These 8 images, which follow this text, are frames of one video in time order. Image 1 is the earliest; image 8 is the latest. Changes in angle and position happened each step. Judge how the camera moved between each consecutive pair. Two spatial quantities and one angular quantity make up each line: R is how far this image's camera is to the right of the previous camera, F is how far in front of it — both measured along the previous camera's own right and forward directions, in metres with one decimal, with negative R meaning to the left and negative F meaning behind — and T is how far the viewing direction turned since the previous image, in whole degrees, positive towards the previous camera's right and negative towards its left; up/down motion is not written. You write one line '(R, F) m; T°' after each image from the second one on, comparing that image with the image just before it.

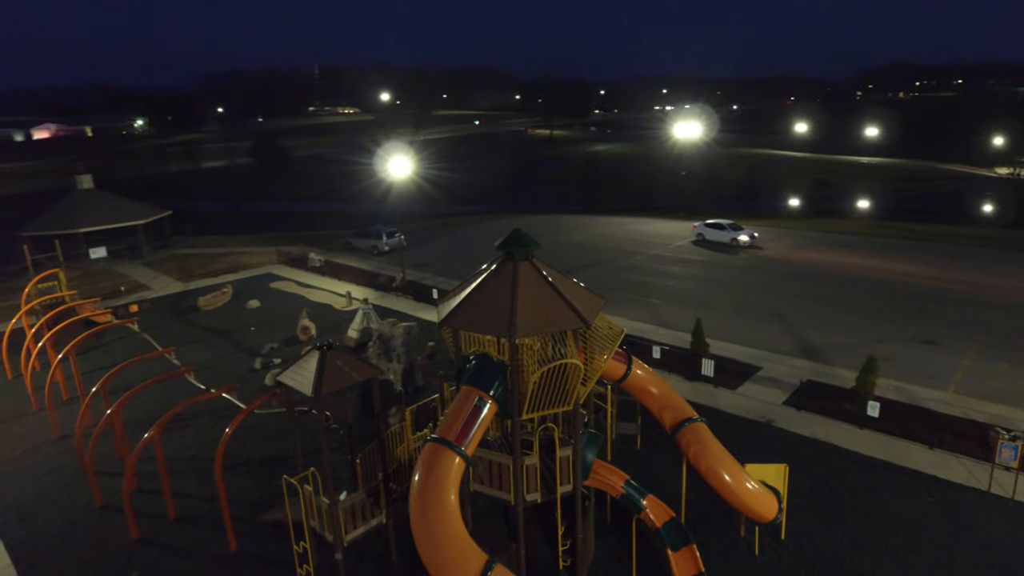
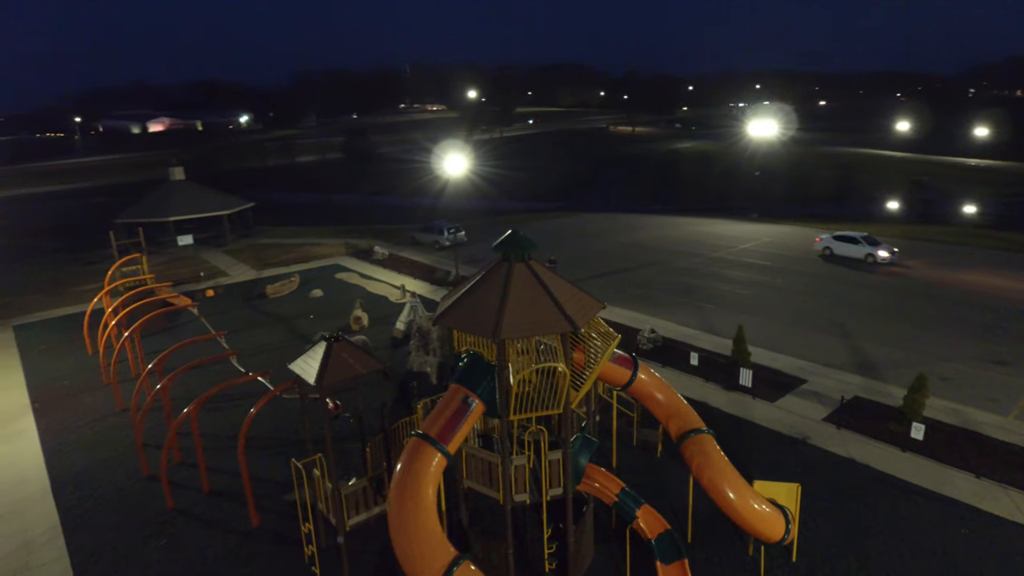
(+1.4, 0.0) m; -8°
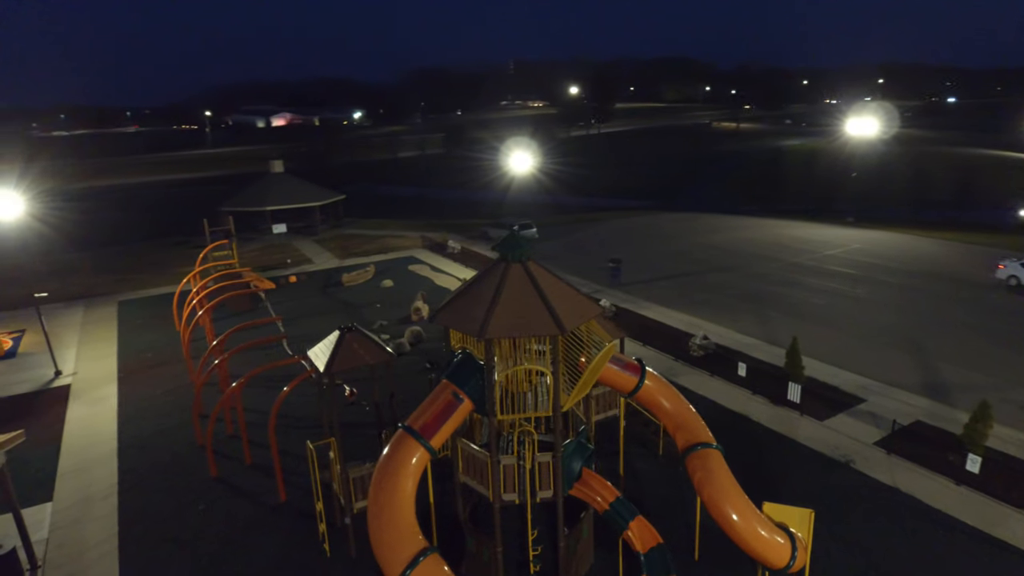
(+1.6, +0.1) m; -9°
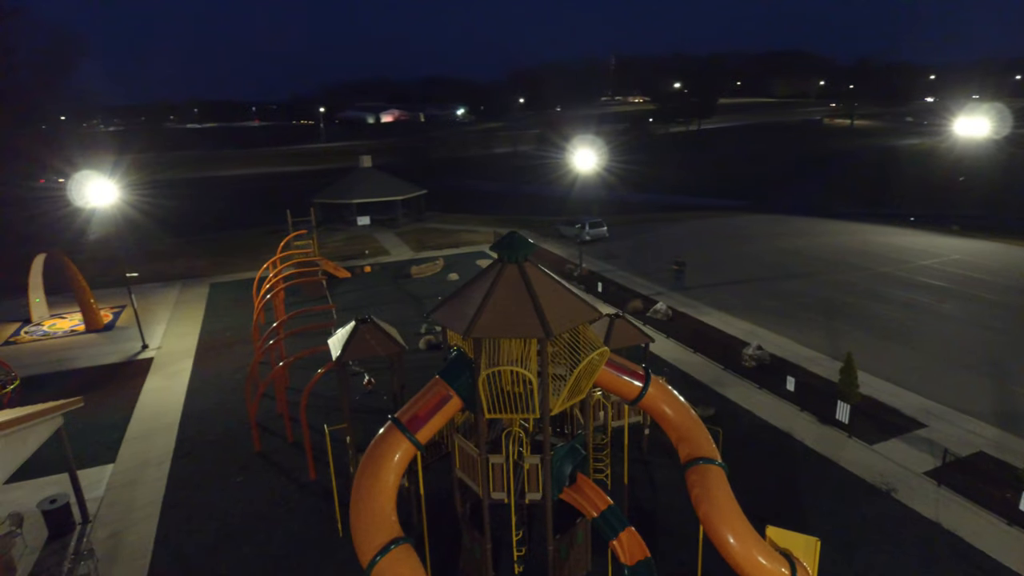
(+1.5, +0.1) m; -9°
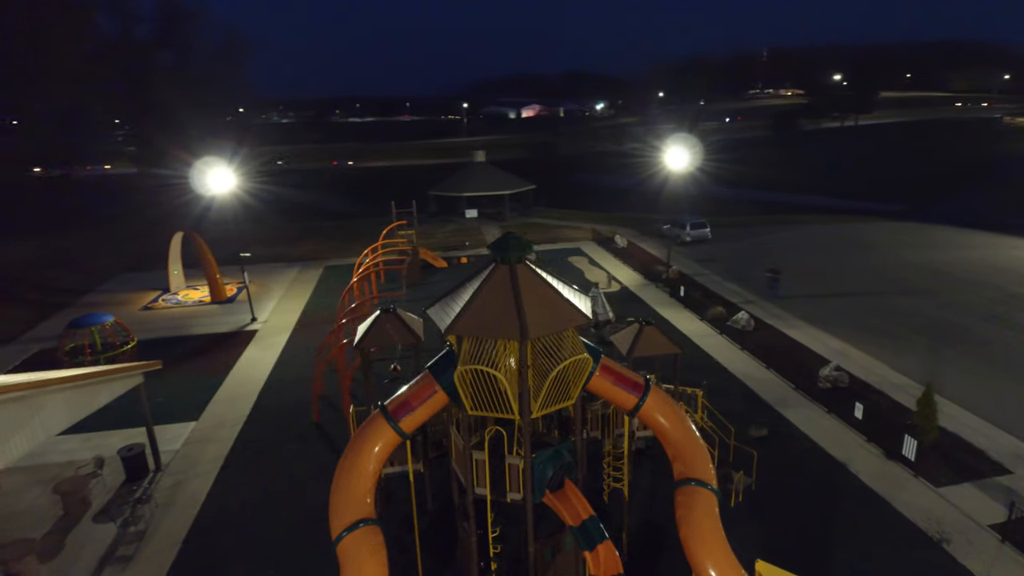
(+2.2, +0.2) m; -12°
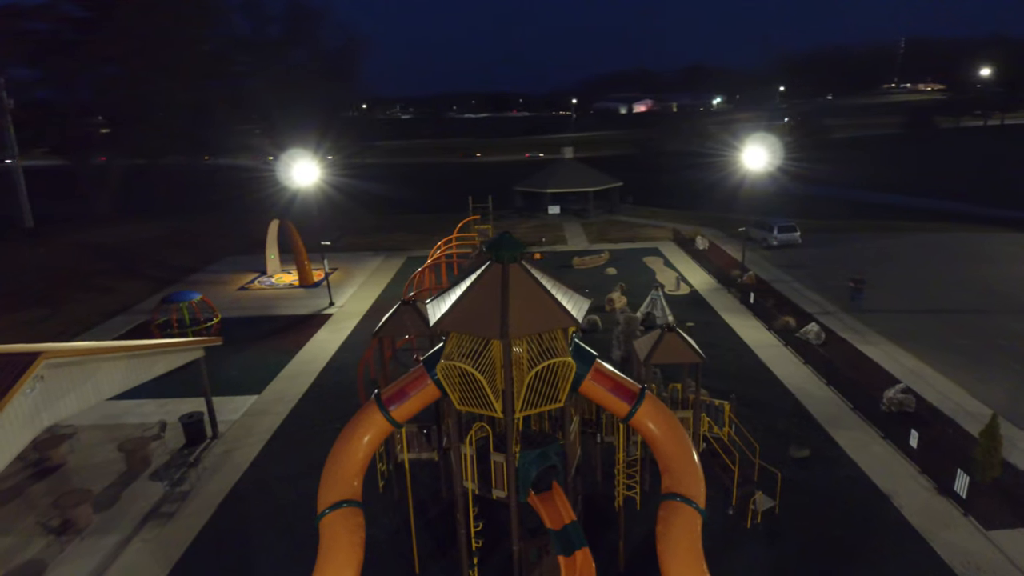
(+1.8, +0.1) m; -10°
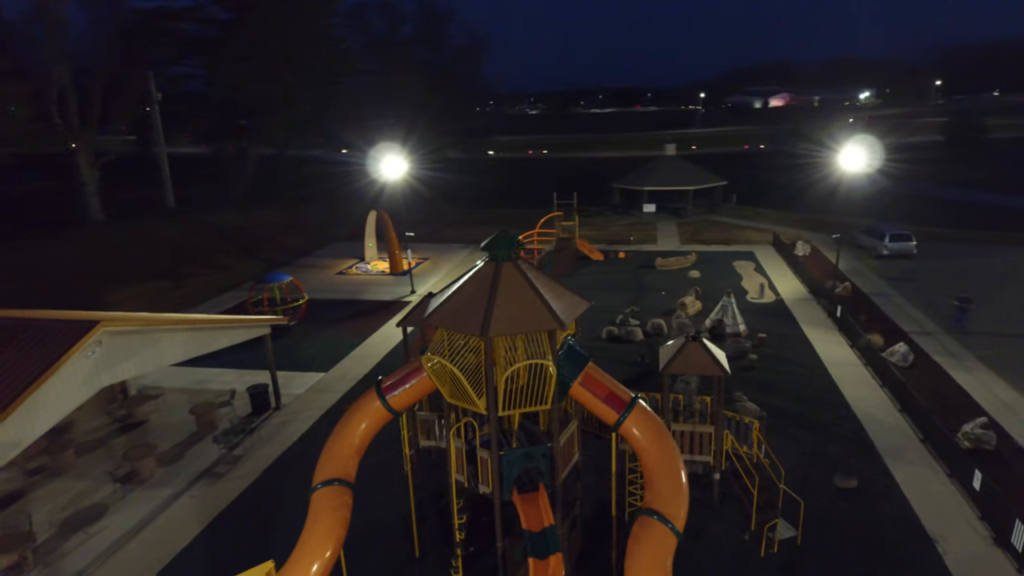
(+2.0, +0.2) m; -11°
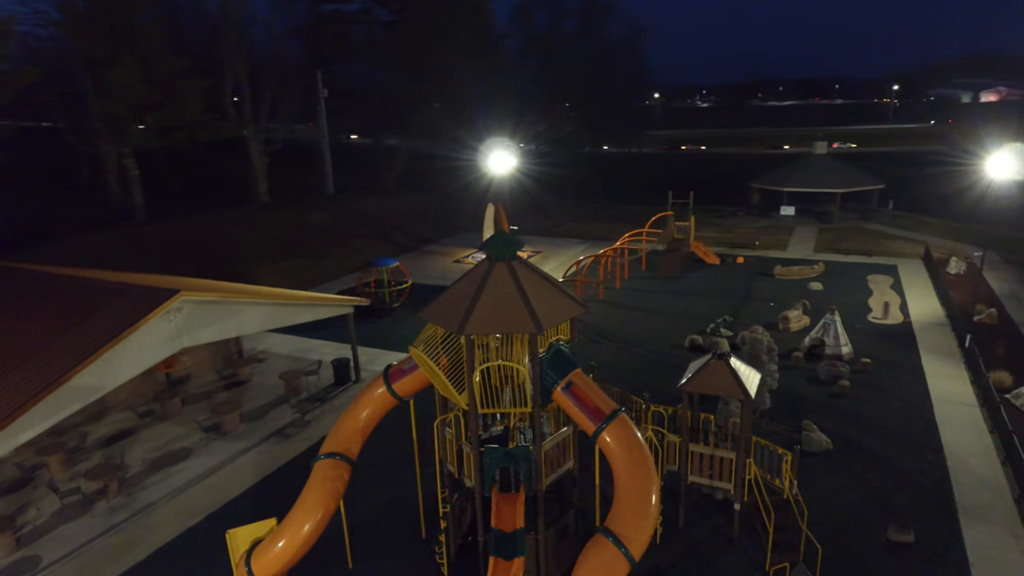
(+2.6, +0.3) m; -15°
